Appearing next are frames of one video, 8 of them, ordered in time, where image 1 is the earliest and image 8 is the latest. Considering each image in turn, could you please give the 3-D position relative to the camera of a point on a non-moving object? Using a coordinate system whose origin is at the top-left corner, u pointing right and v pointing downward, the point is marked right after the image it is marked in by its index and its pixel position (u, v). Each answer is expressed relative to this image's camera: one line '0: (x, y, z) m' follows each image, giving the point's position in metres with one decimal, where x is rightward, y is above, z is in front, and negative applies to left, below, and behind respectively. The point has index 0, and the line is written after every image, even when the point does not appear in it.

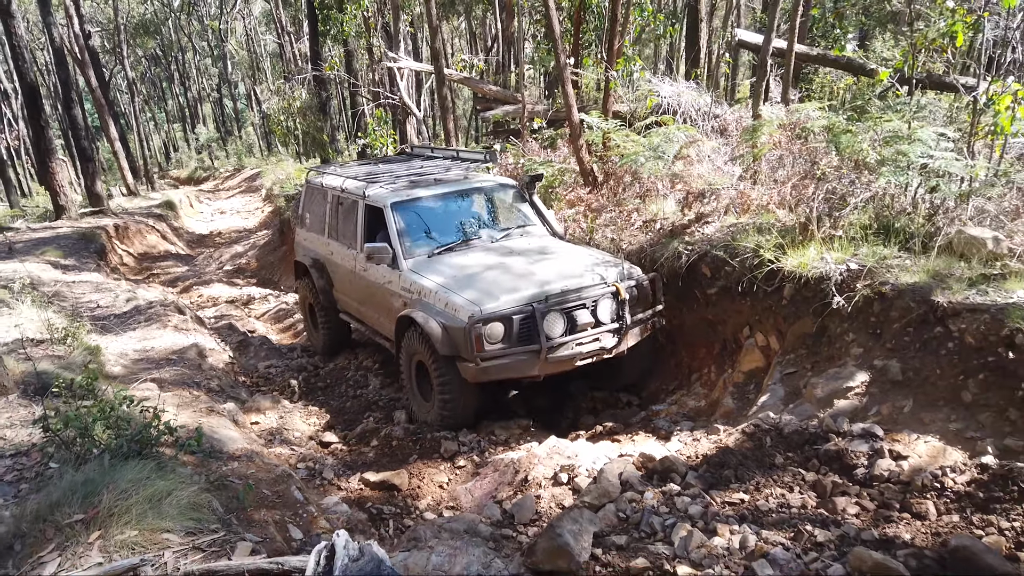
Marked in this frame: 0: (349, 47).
0: (-3.1, +4.6, +14.3) m
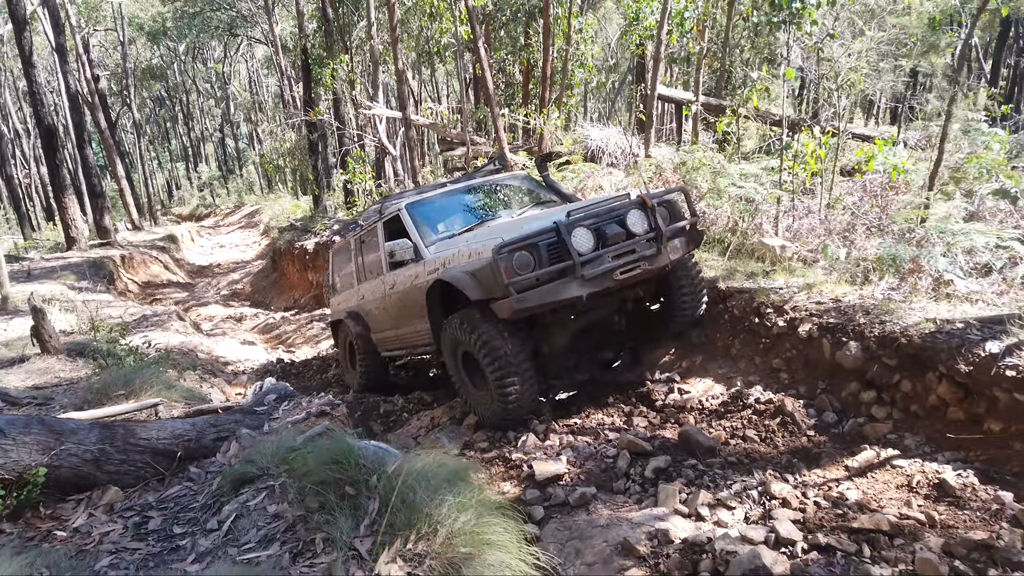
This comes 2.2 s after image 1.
0: (-3.8, +4.1, +16.1) m
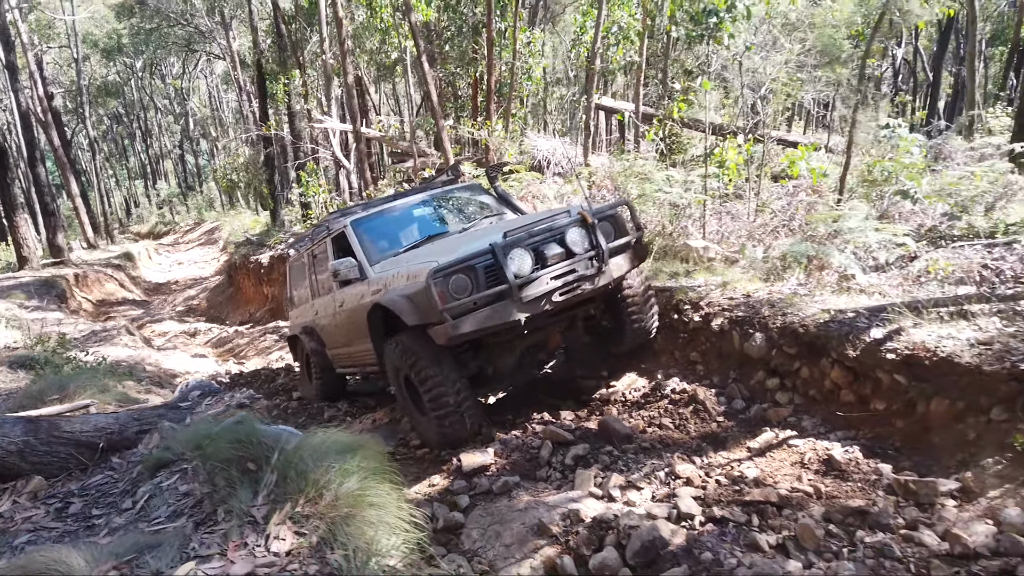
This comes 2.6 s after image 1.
0: (-4.8, +3.8, +16.2) m
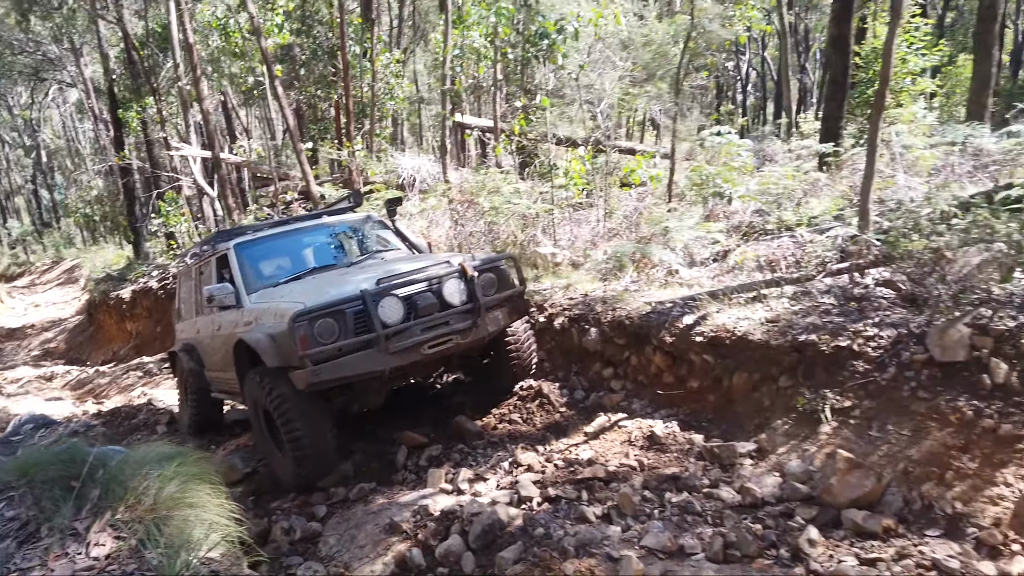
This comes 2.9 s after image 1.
0: (-7.6, +3.1, +15.7) m
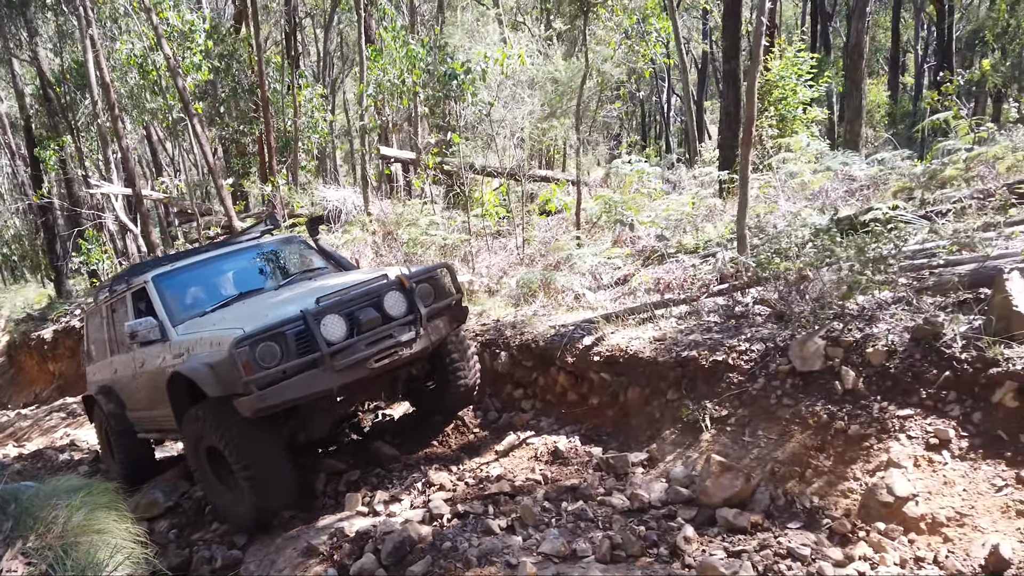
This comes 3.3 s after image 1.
0: (-9.1, +2.3, +15.4) m
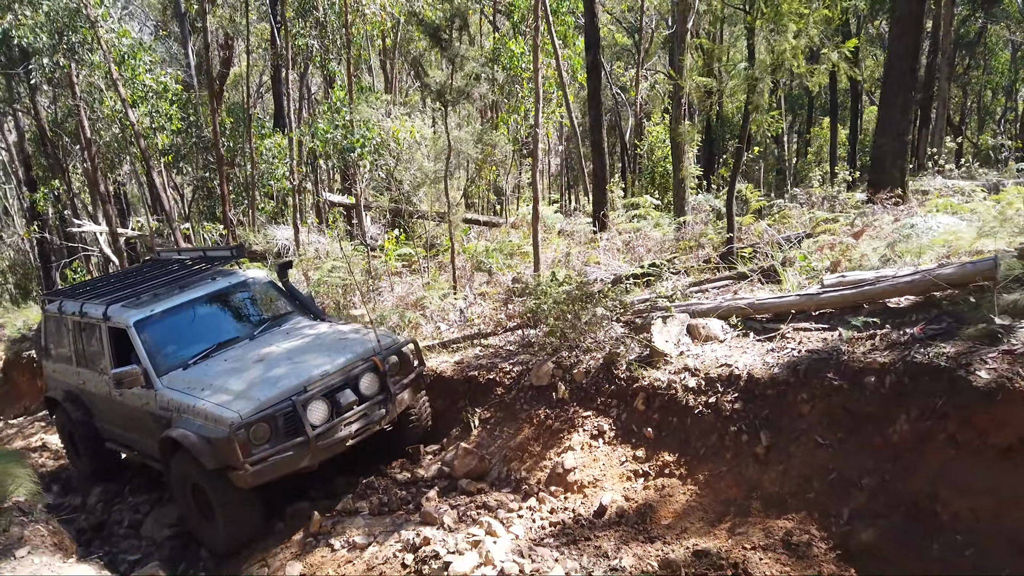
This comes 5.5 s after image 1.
0: (-10.4, +1.8, +17.3) m
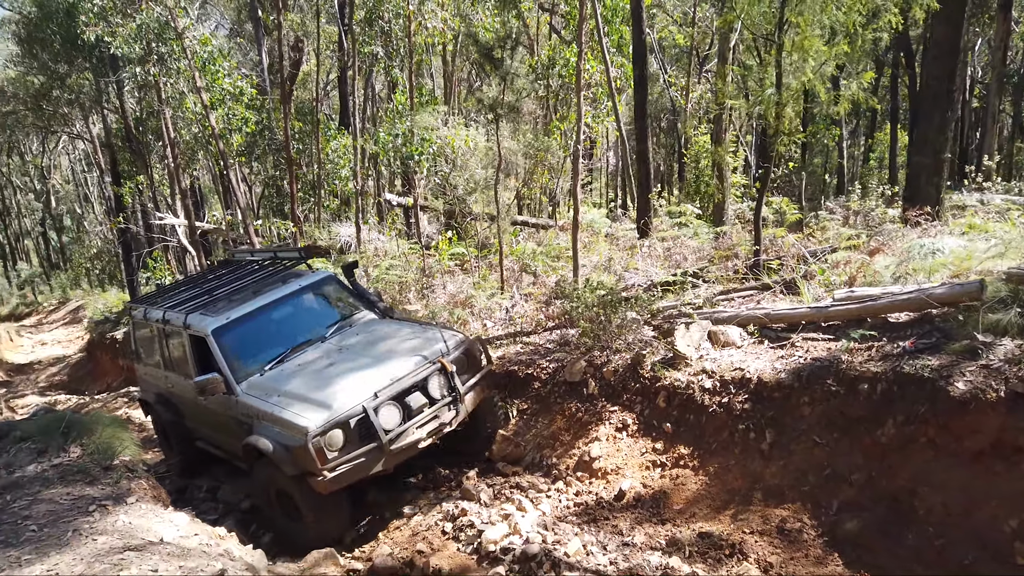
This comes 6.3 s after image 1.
0: (-9.2, +2.1, +18.6) m
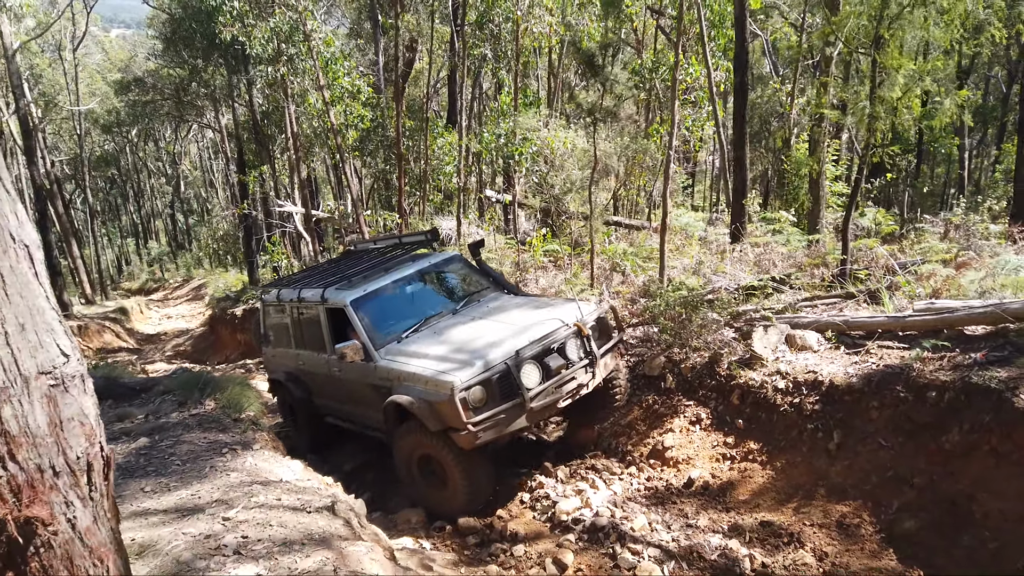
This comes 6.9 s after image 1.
0: (-6.7, +2.6, +20.1) m
